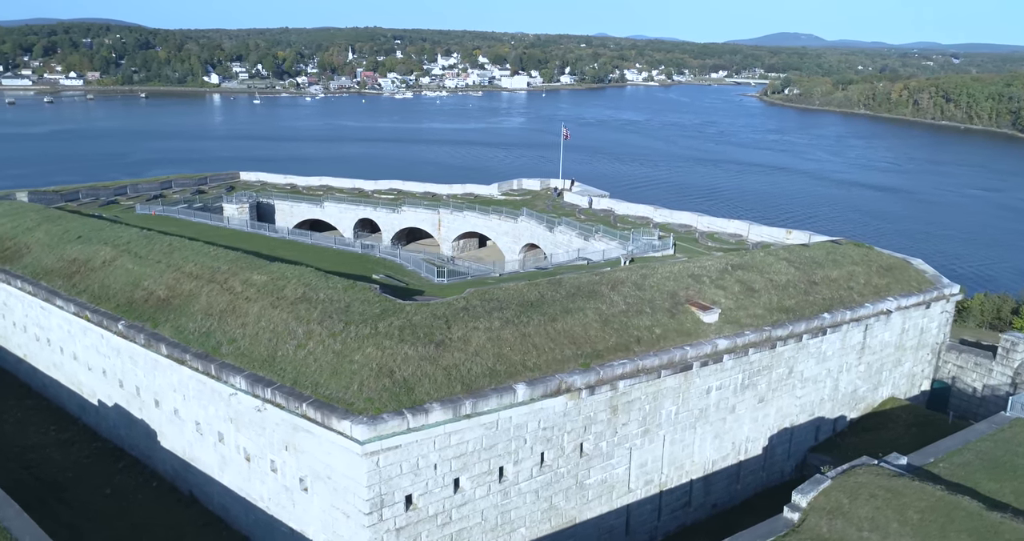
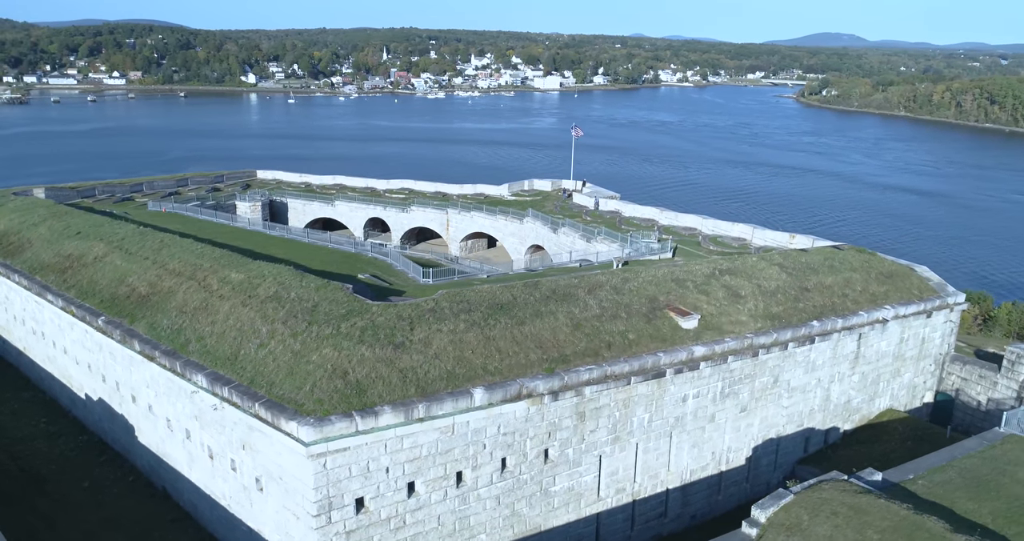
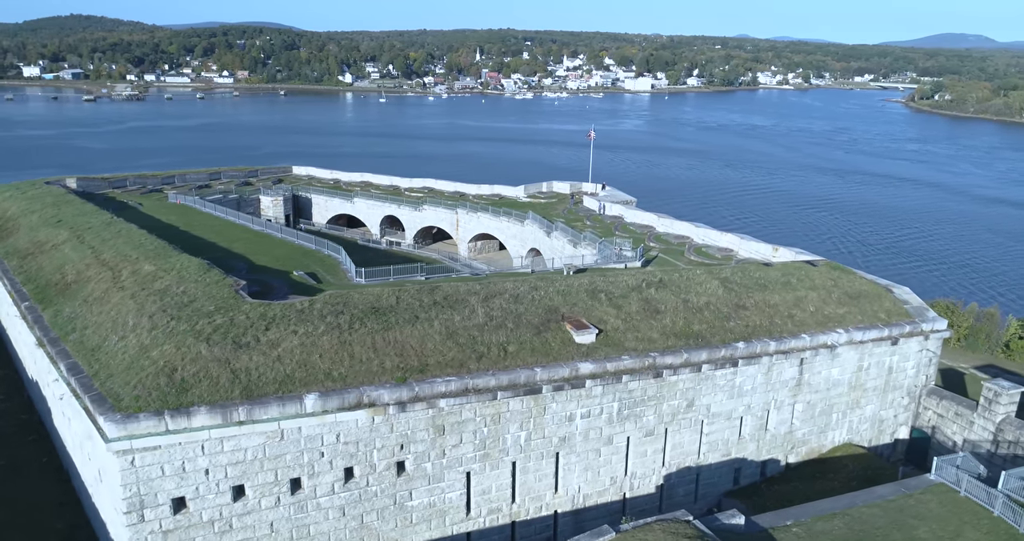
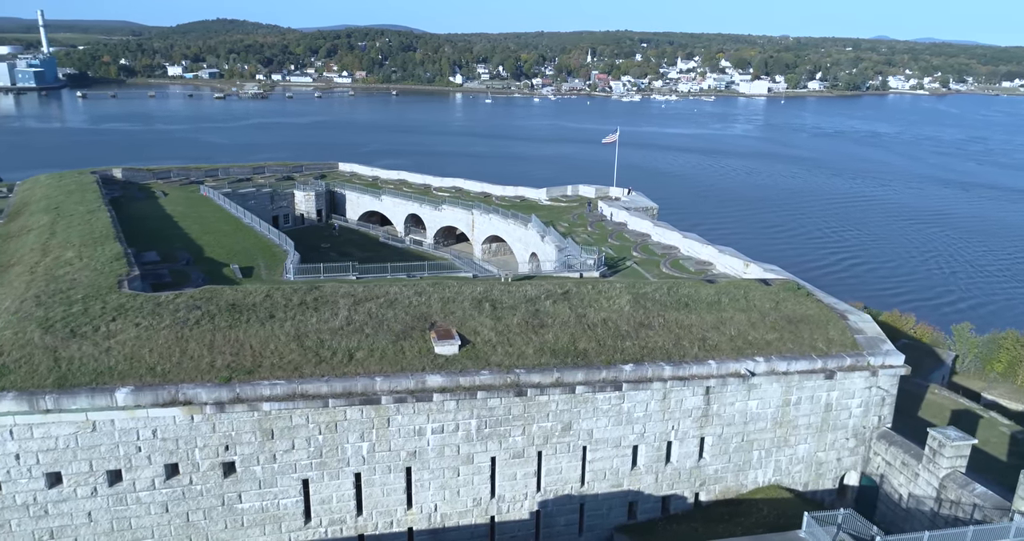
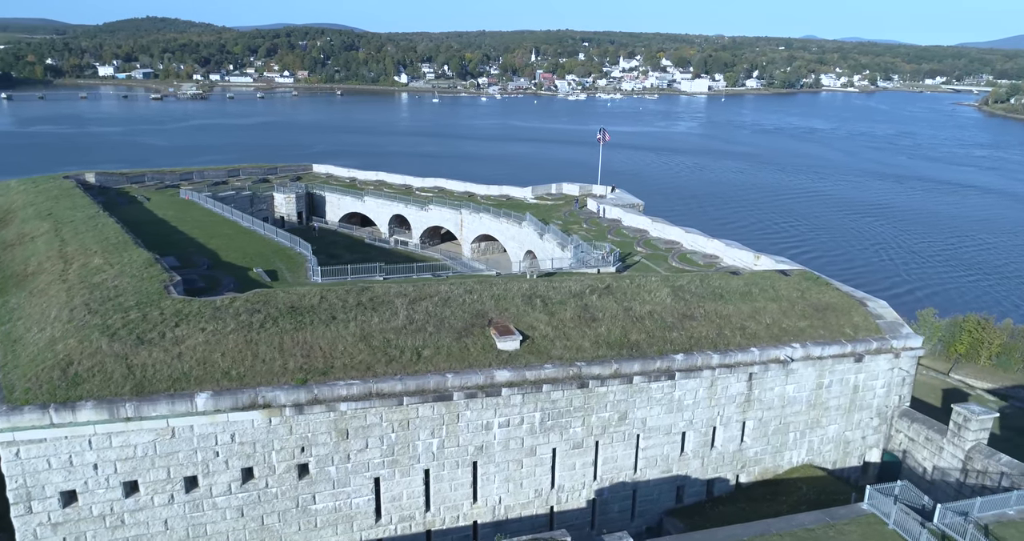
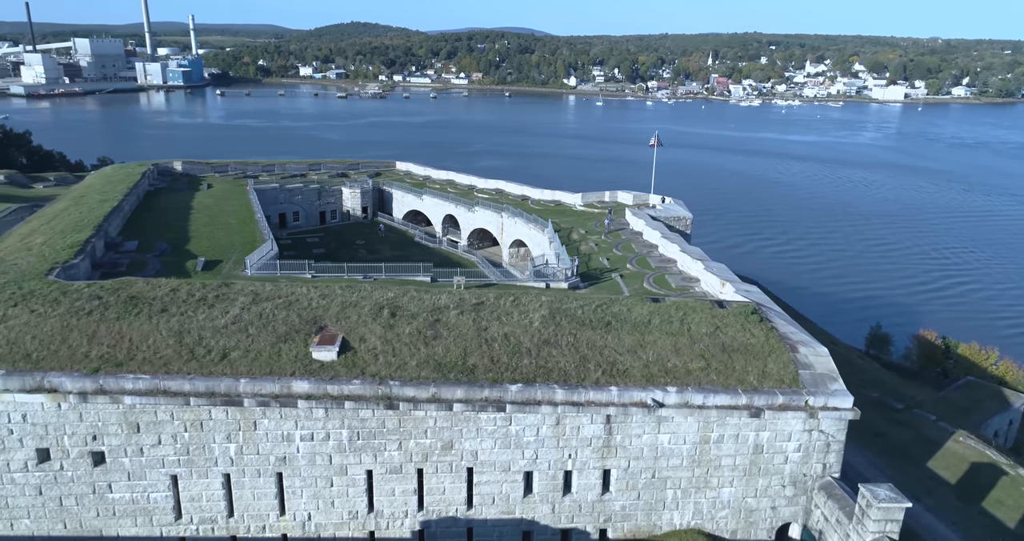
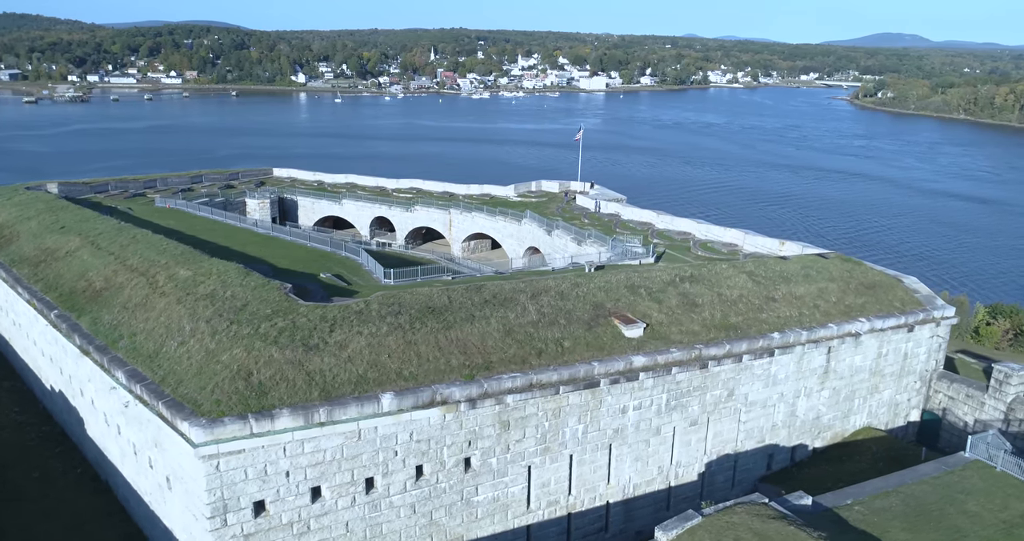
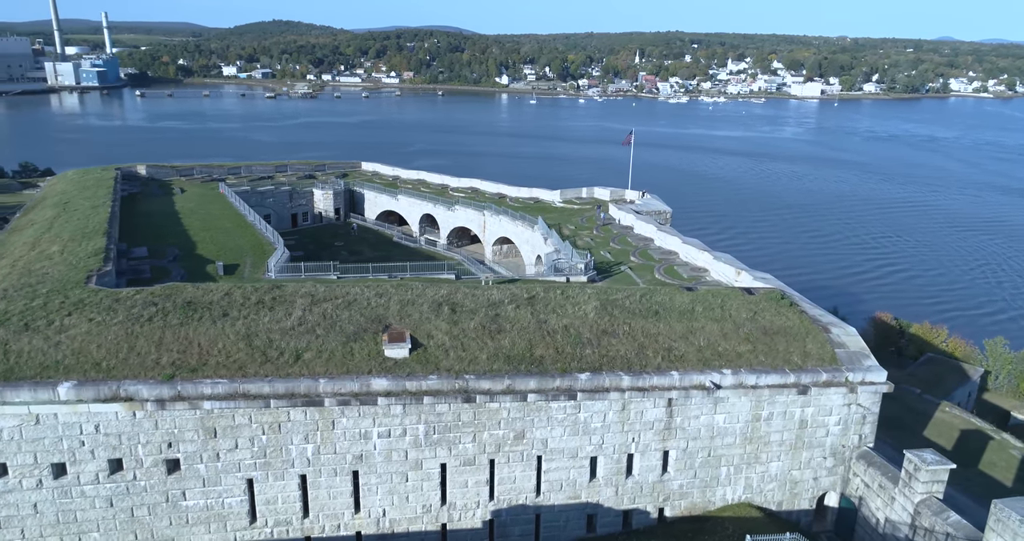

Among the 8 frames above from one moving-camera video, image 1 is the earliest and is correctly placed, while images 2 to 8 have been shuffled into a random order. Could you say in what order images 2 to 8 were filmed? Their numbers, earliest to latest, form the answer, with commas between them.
2, 7, 3, 5, 4, 8, 6
